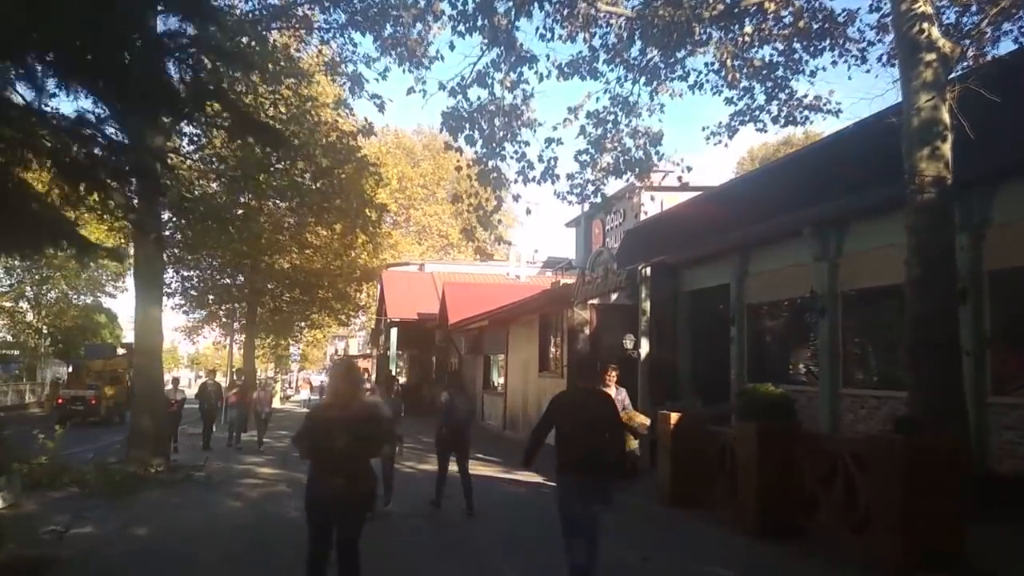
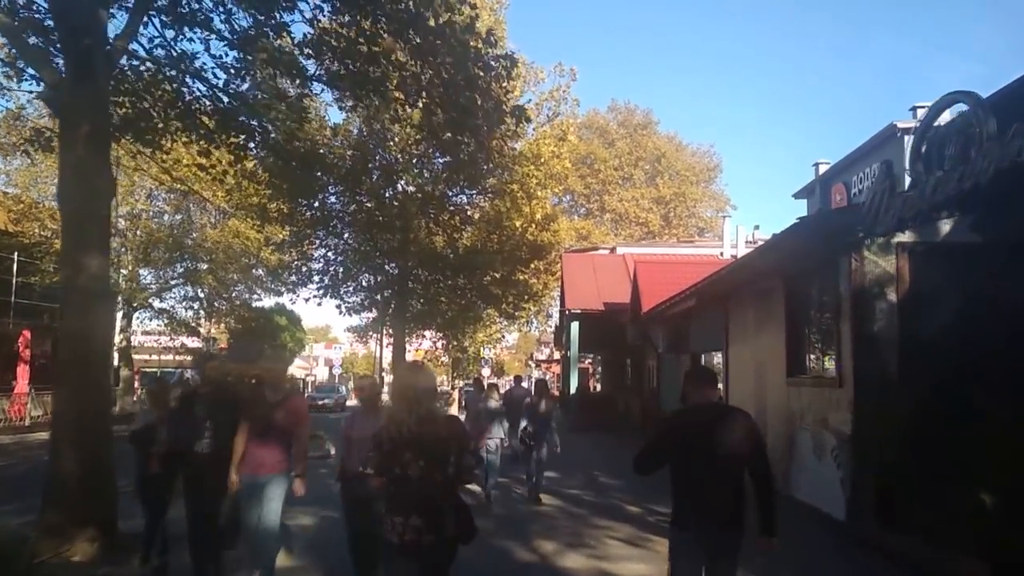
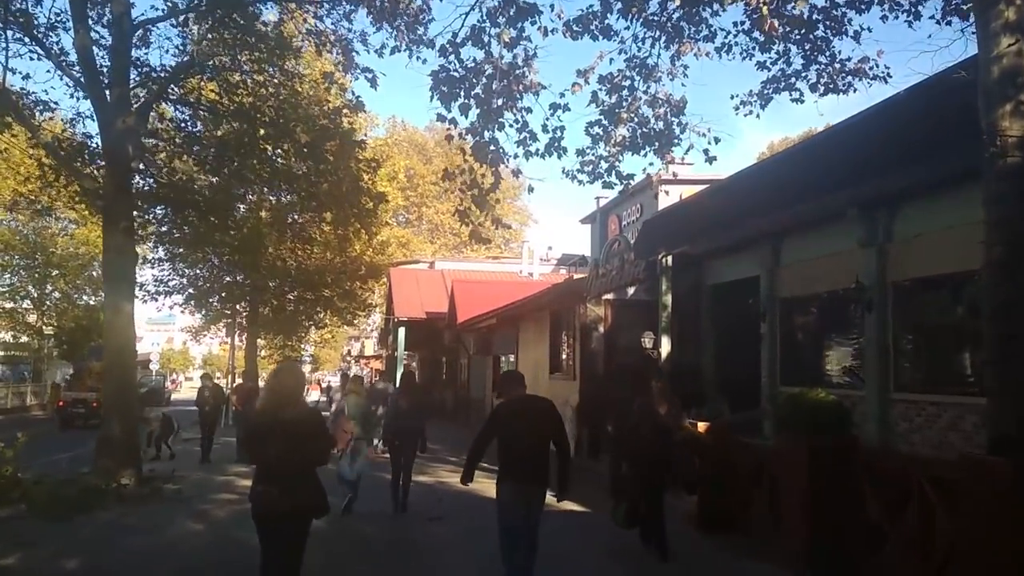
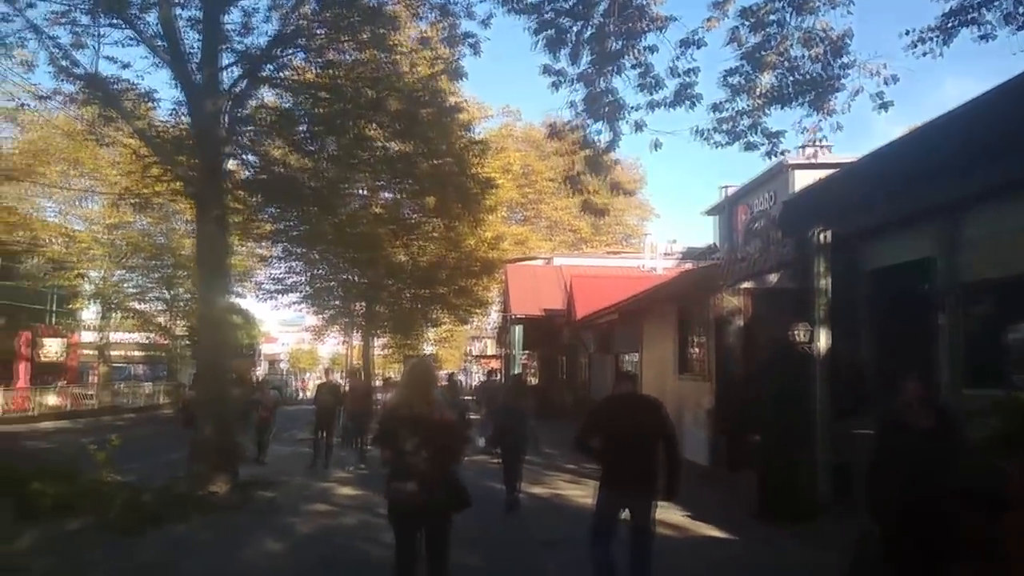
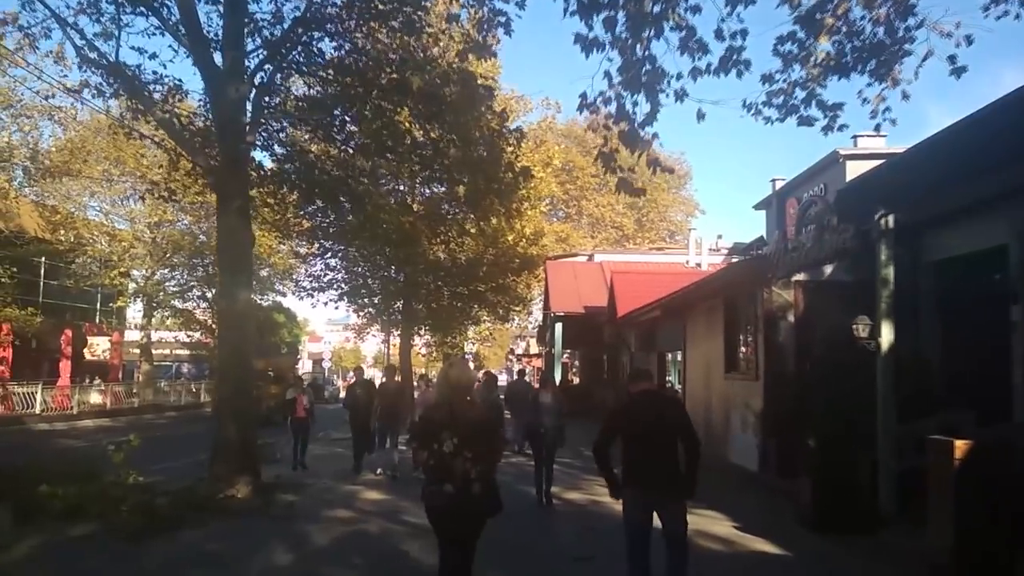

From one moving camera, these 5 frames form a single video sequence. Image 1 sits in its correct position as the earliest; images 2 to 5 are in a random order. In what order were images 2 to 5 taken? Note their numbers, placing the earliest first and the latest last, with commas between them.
3, 4, 5, 2
